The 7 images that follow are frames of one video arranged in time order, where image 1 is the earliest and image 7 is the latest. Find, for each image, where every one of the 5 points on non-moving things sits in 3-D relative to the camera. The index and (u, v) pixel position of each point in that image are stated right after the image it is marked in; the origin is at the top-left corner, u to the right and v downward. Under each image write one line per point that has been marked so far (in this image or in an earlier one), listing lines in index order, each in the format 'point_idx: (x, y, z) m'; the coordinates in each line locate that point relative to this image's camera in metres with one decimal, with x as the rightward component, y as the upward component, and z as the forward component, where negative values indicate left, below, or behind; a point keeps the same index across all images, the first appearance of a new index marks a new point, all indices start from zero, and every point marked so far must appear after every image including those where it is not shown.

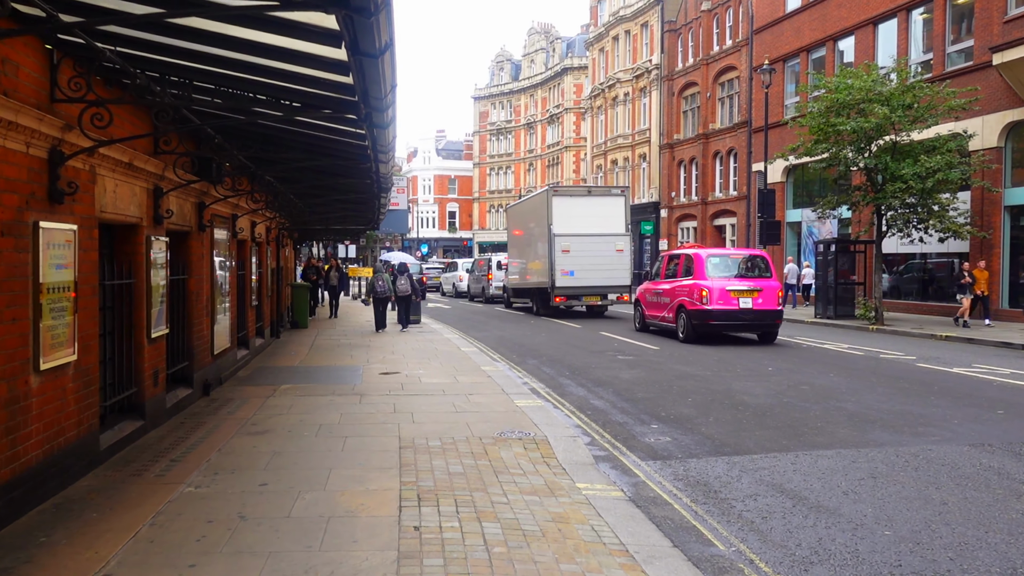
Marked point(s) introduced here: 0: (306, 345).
0: (-3.7, -1.0, +16.2) m
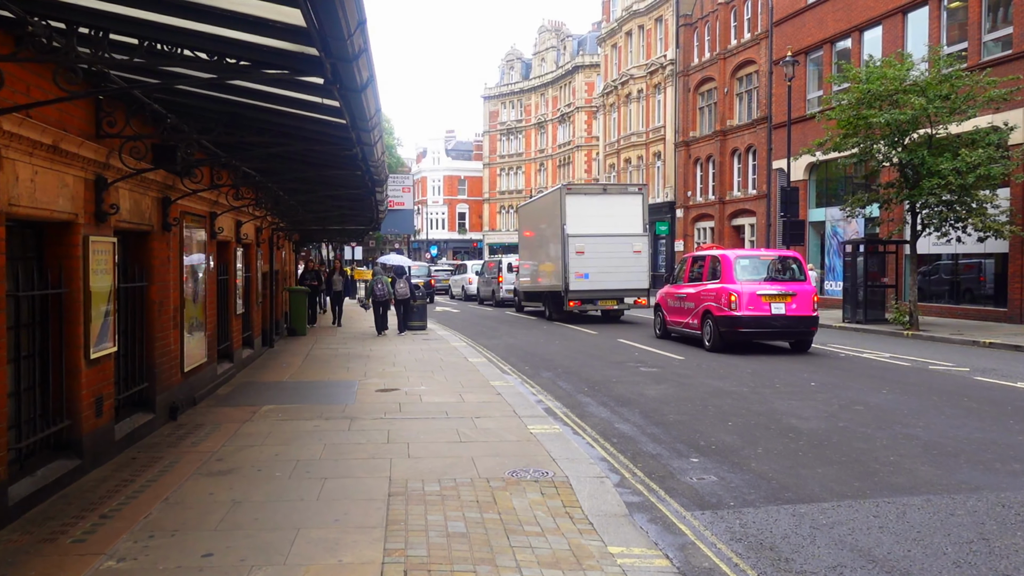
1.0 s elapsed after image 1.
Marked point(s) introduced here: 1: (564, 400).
0: (-3.5, -1.1, +15.0) m
1: (+0.6, -1.3, +10.7) m
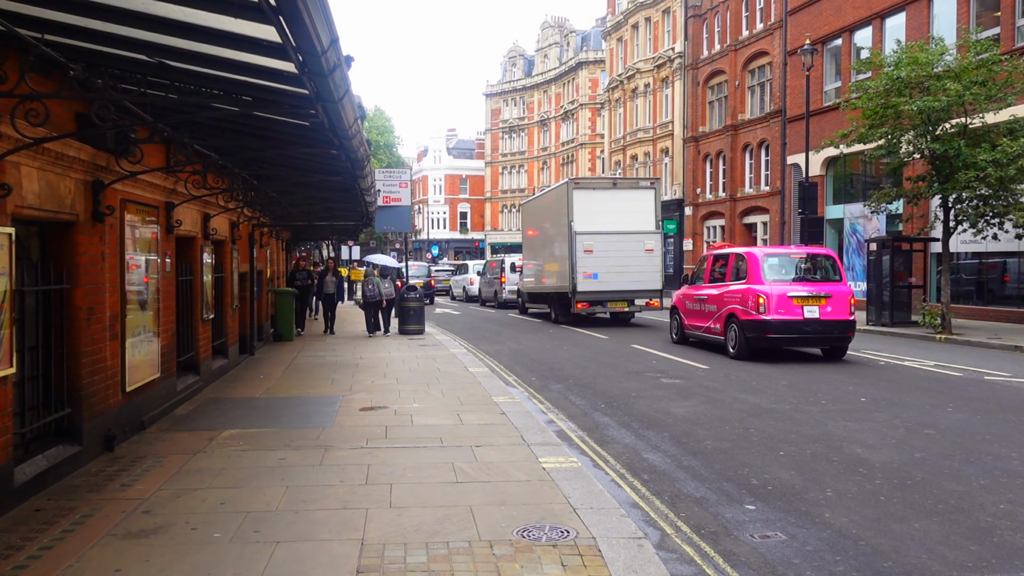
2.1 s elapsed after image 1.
0: (-3.4, -1.2, +13.5) m
1: (+0.7, -1.3, +9.2) m
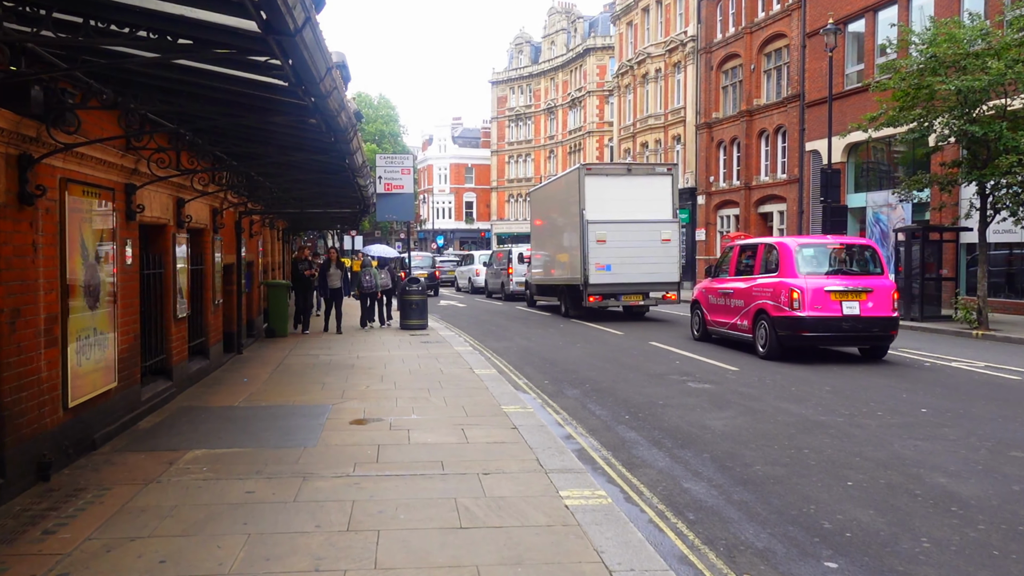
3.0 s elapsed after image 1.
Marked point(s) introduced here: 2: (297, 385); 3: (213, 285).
0: (-3.2, -1.1, +12.3) m
1: (+0.8, -1.3, +8.0) m
2: (-2.5, -1.1, +10.6) m
3: (-3.7, 0.0, +11.4) m
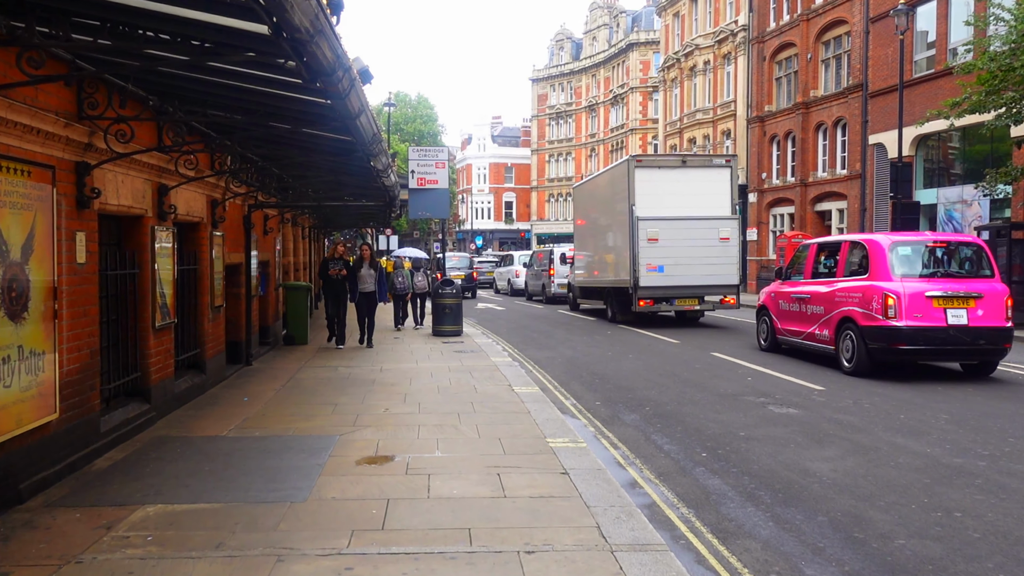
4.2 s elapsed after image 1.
0: (-2.7, -1.1, +10.7) m
1: (+1.1, -1.3, +6.3) m
2: (-2.0, -1.2, +9.0) m
3: (-3.2, 0.0, +9.8) m
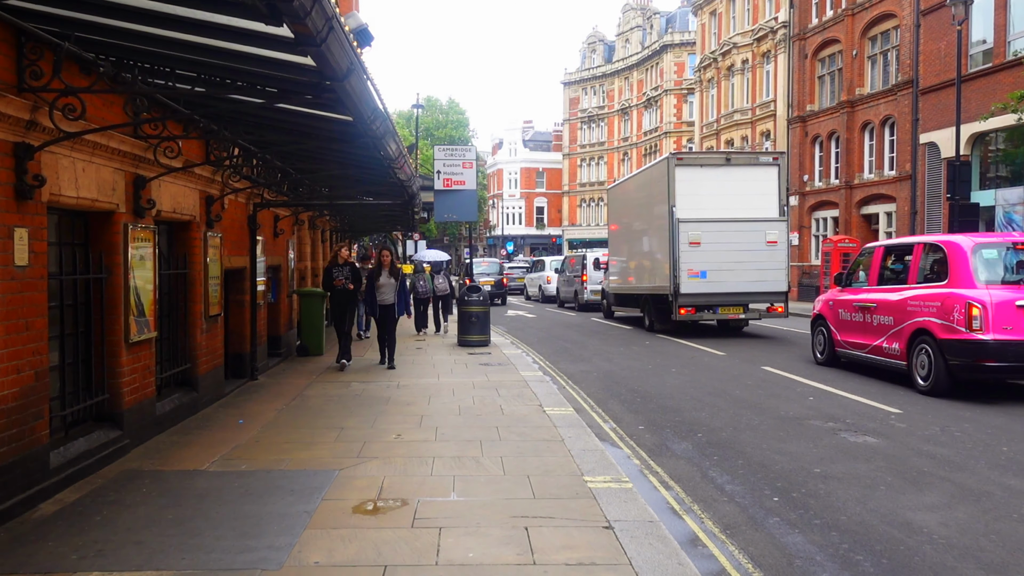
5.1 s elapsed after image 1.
0: (-2.4, -1.2, +9.6) m
1: (+1.3, -1.4, +5.0) m
2: (-1.8, -1.2, +7.9) m
3: (-2.9, -0.1, +8.7) m
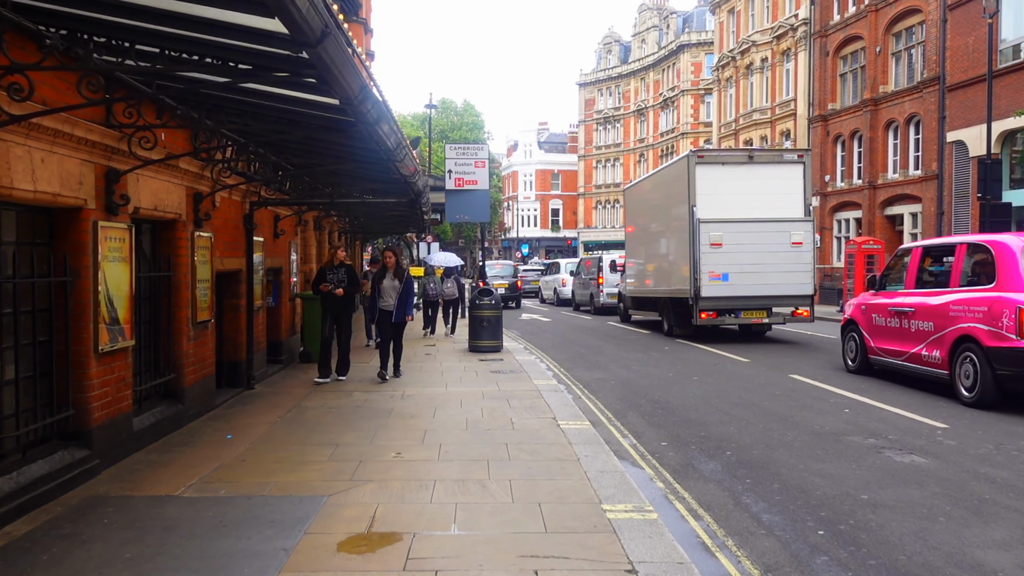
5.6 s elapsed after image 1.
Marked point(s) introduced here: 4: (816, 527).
0: (-2.3, -1.2, +8.9) m
1: (+1.3, -1.4, +4.3) m
2: (-1.7, -1.3, +7.2) m
3: (-2.8, -0.1, +8.1) m
4: (+1.8, -1.4, +5.3) m
